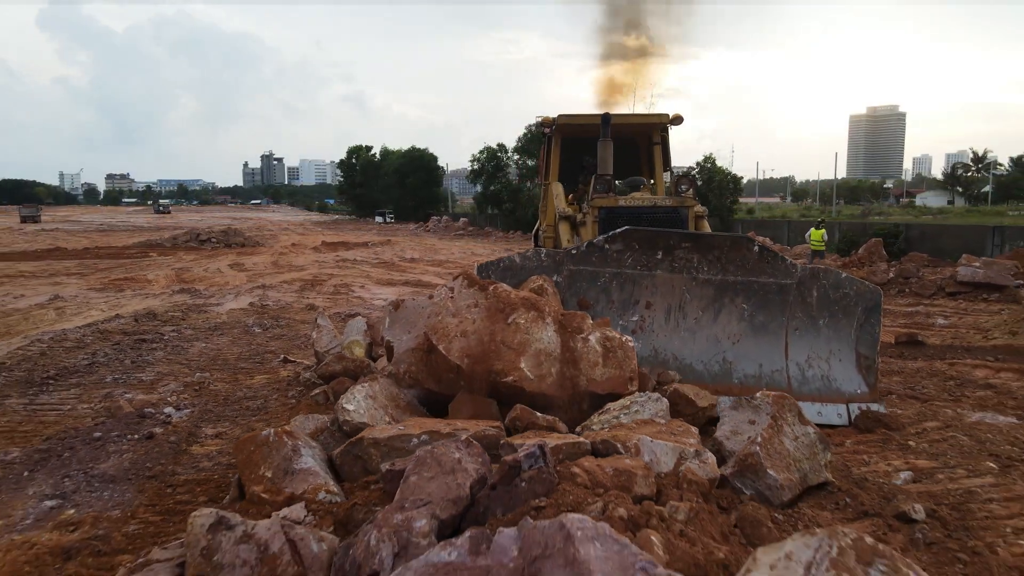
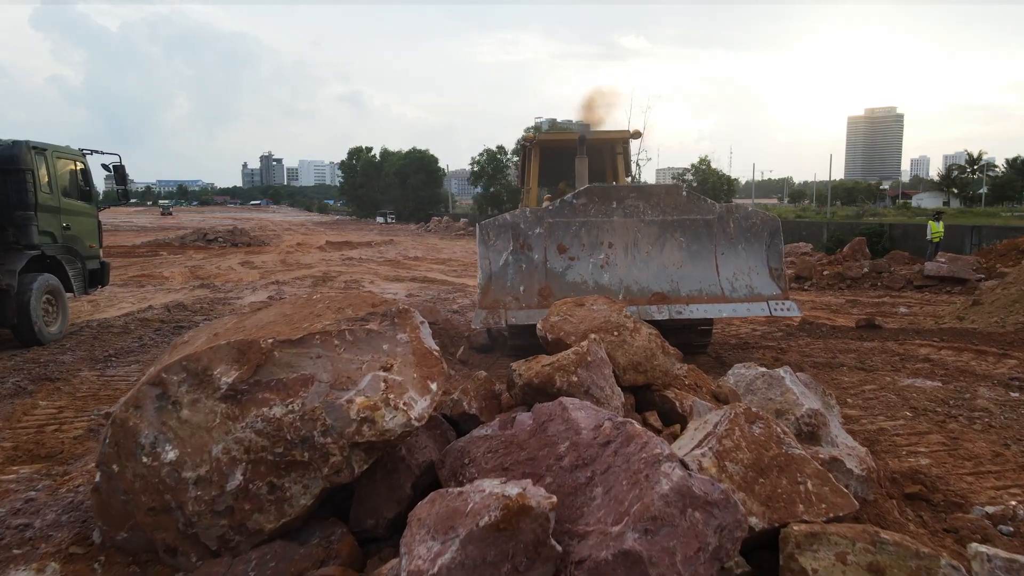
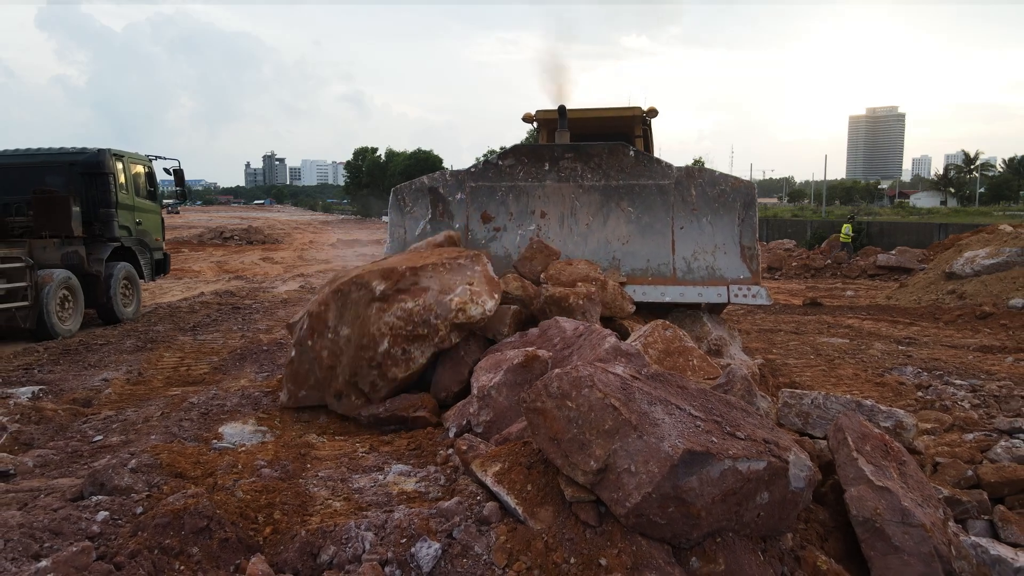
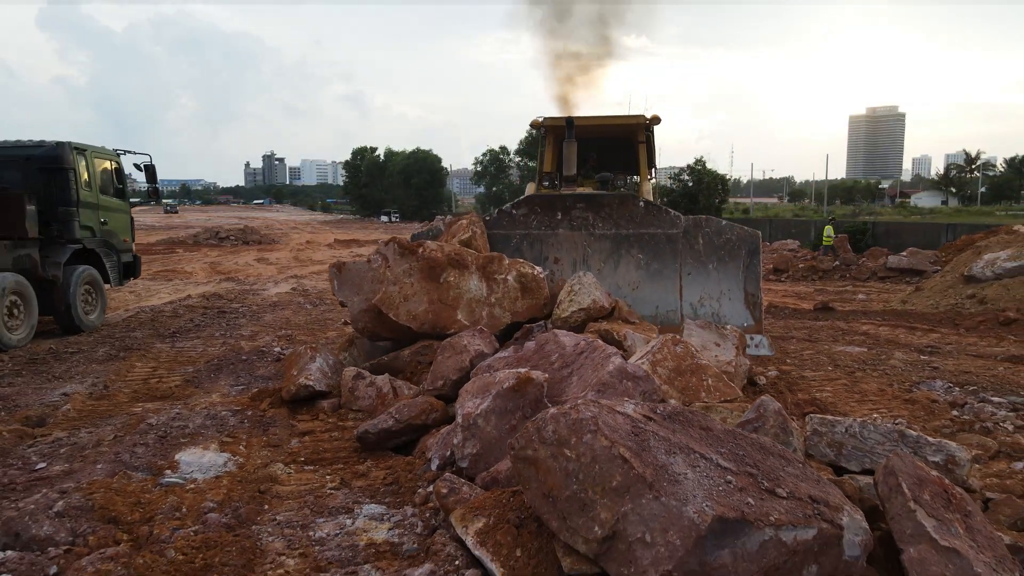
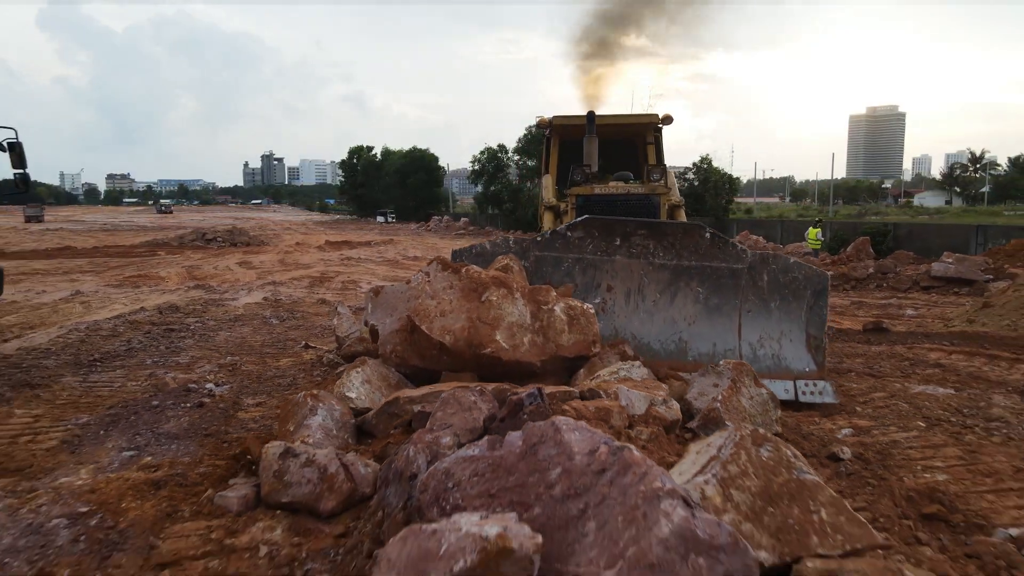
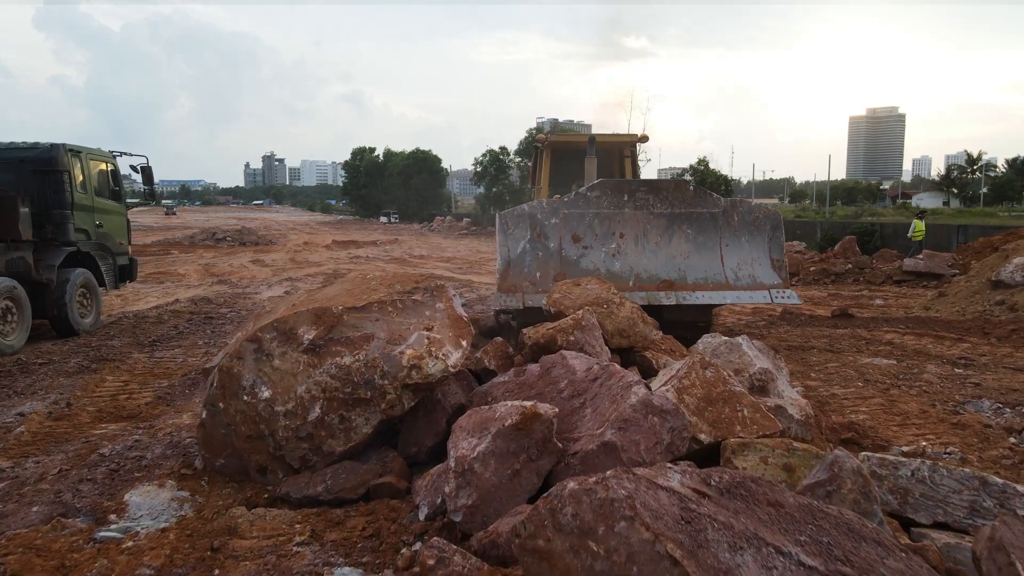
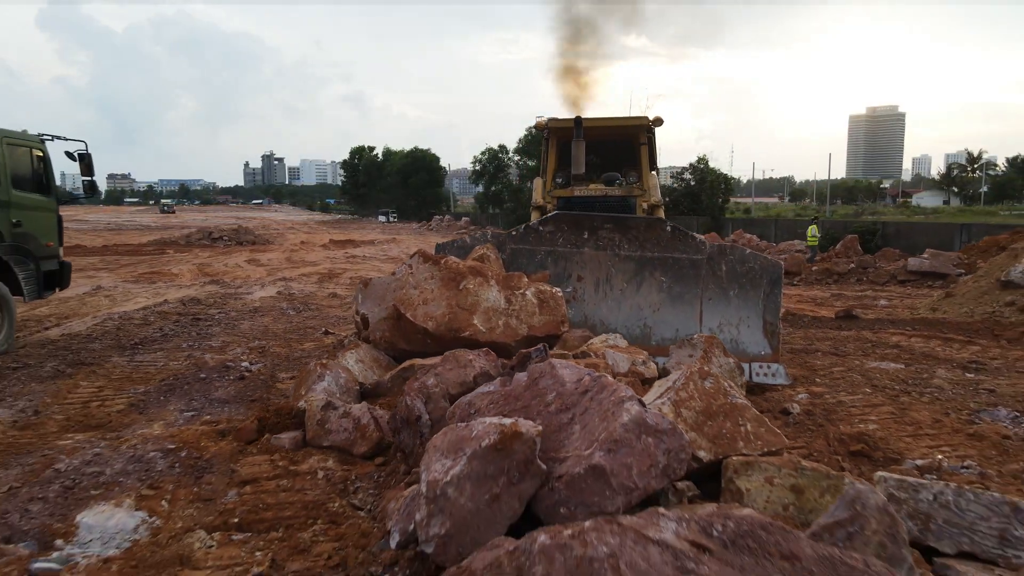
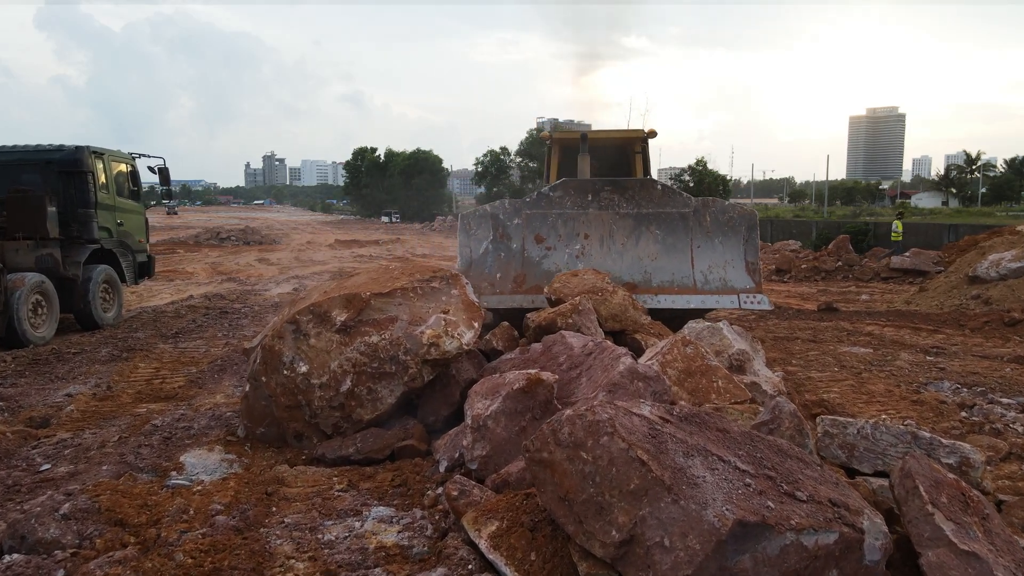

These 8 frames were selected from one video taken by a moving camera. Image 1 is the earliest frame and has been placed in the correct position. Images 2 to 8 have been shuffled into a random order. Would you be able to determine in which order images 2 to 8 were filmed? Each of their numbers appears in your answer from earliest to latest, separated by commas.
5, 7, 4, 3, 8, 6, 2
